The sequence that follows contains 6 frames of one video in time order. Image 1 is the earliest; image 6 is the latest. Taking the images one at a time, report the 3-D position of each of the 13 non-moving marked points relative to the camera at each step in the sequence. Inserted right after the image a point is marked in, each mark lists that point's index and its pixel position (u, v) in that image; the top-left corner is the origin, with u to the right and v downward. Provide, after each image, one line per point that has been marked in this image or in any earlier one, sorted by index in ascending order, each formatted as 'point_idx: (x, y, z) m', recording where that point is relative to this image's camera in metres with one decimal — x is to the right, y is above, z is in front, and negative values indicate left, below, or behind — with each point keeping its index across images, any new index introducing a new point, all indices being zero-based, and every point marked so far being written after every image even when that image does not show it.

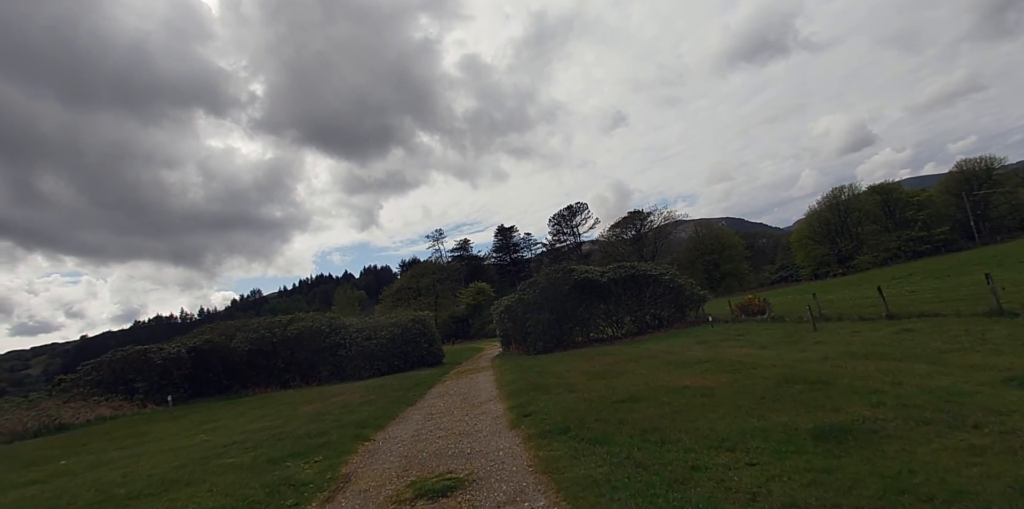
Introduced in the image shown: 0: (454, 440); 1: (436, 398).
0: (-1.1, -3.6, +9.3) m
1: (-2.6, -5.0, +16.6) m
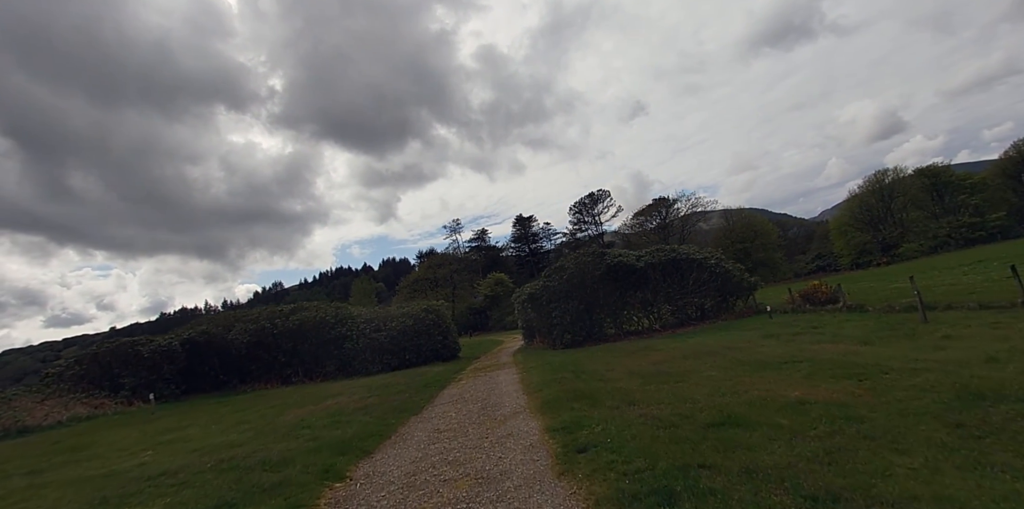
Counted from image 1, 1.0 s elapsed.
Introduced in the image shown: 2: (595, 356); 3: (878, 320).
0: (-0.5, -2.9, +5.8) m
1: (-1.8, -4.1, +13.2) m
2: (+3.5, -4.2, +19.8) m
3: (+12.8, -2.3, +16.8) m
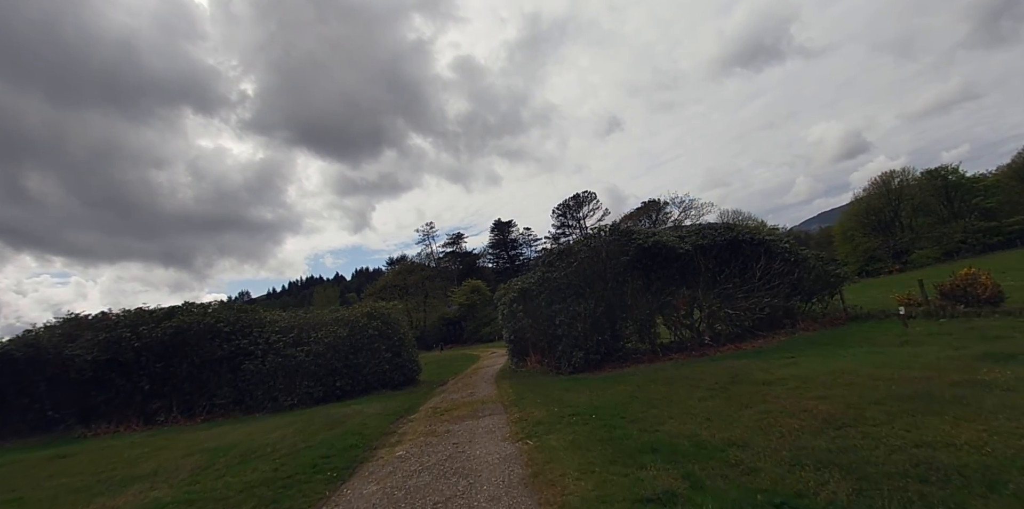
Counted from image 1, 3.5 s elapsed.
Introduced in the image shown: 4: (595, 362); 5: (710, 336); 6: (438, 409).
0: (-0.1, -1.4, -3.5) m
1: (-1.7, -2.8, +3.8) m
2: (+3.2, -3.1, +10.6) m
3: (+12.7, -1.2, +8.2) m
4: (+3.0, -4.0, +17.7) m
5: (+7.7, -3.2, +18.6) m
6: (-2.1, -4.4, +13.7) m
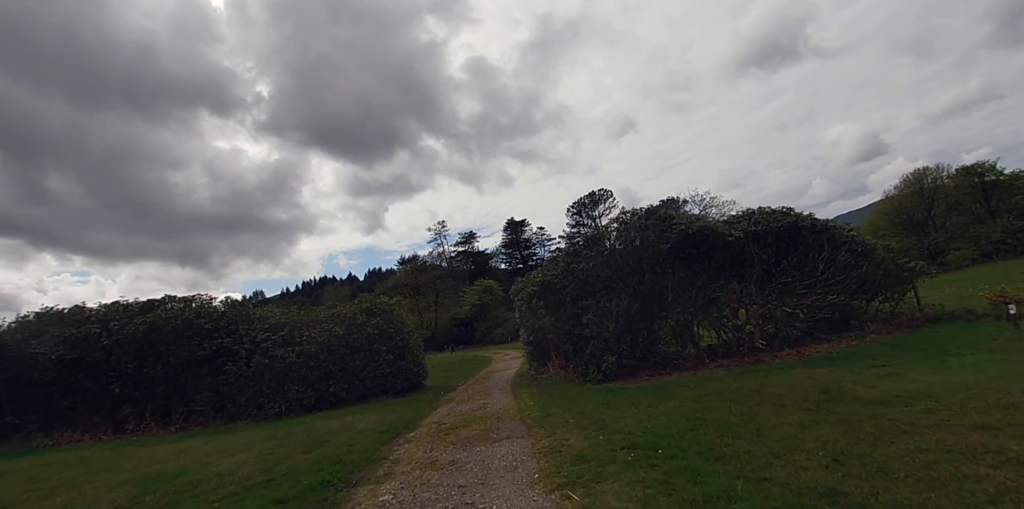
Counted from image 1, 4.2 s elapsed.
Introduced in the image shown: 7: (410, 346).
0: (0.0, -0.9, -6.1) m
1: (-1.4, -2.3, +1.2) m
2: (+3.6, -2.7, +7.9) m
3: (+13.1, -0.9, +5.2) m
4: (+3.6, -3.6, +15.0) m
5: (+8.3, -2.8, +15.8) m
6: (-1.6, -4.0, +11.1) m
7: (-4.2, -3.8, +19.8) m
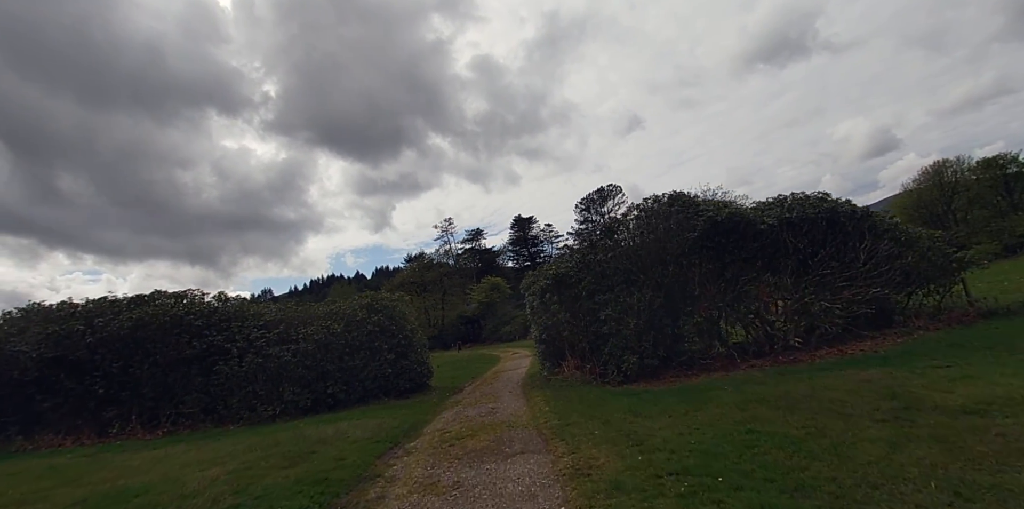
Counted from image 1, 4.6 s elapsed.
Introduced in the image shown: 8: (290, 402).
0: (0.0, -0.7, -7.4) m
1: (-1.3, -2.1, -0.1) m
2: (+3.9, -2.4, +6.5) m
3: (+13.3, -0.6, +3.8) m
4: (+4.0, -3.3, +13.7) m
5: (+8.6, -2.5, +14.4) m
6: (-1.3, -3.7, +9.9) m
7: (-3.8, -3.5, +18.6) m
8: (-7.6, -5.1, +16.5) m
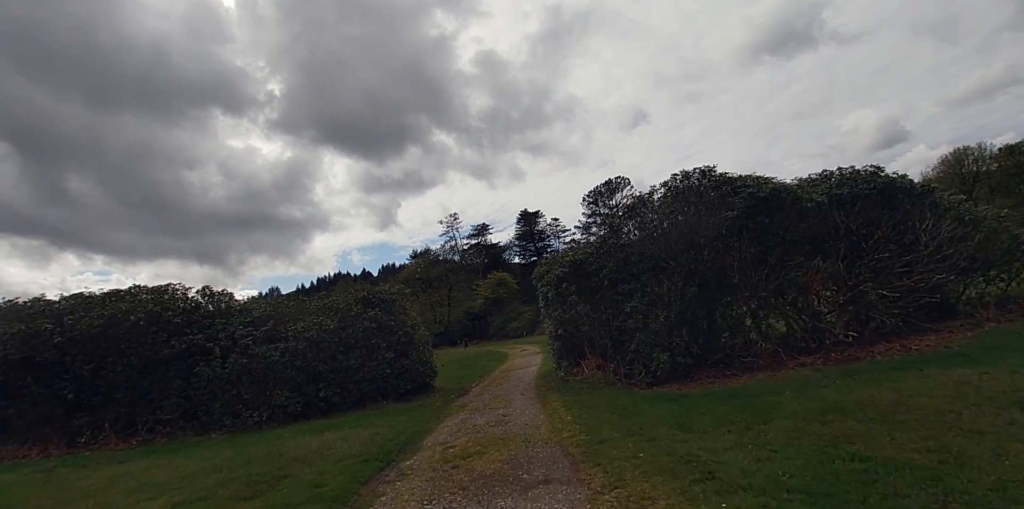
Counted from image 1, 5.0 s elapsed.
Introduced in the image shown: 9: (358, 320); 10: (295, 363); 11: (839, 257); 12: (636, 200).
0: (+0.1, -0.4, -9.1) m
1: (-1.1, -1.8, -1.8) m
2: (+4.1, -2.0, +4.8) m
3: (+13.4, -0.1, +1.9) m
4: (+4.3, -2.8, +11.9) m
5: (+8.9, -2.0, +12.6) m
6: (-1.1, -3.3, +8.2) m
7: (-3.5, -3.1, +17.0) m
8: (-7.2, -4.7, +14.9) m
9: (-5.2, -2.1, +16.1) m
10: (-6.9, -3.4, +15.3) m
11: (+8.4, 0.0, +12.7) m
12: (+3.5, +1.6, +13.4) m
